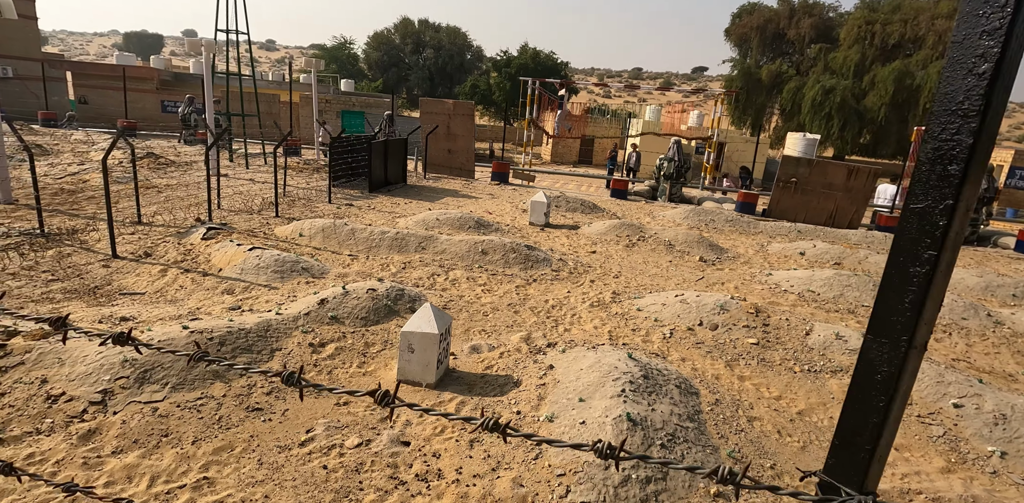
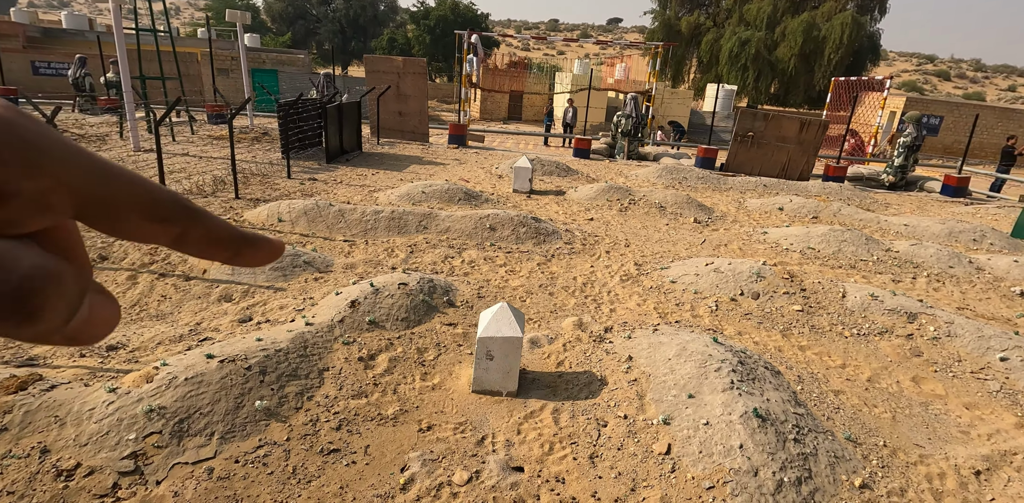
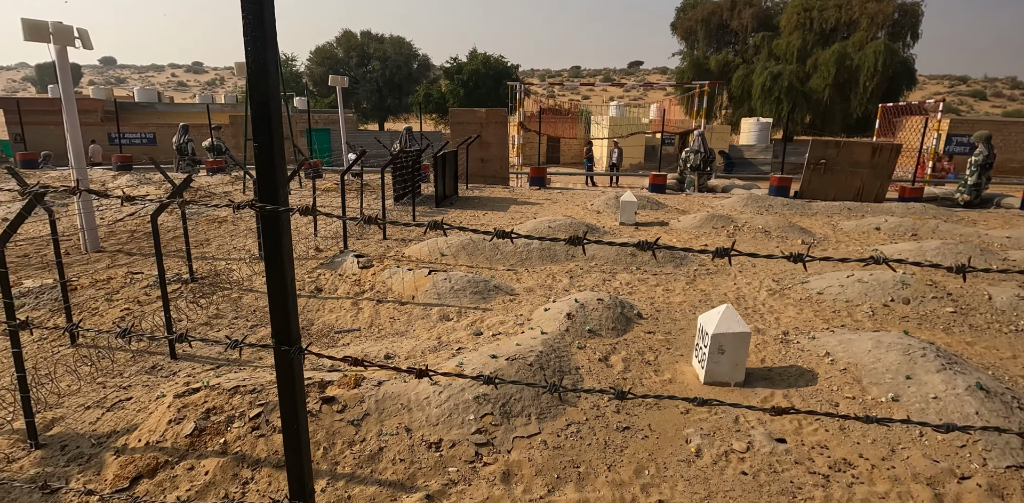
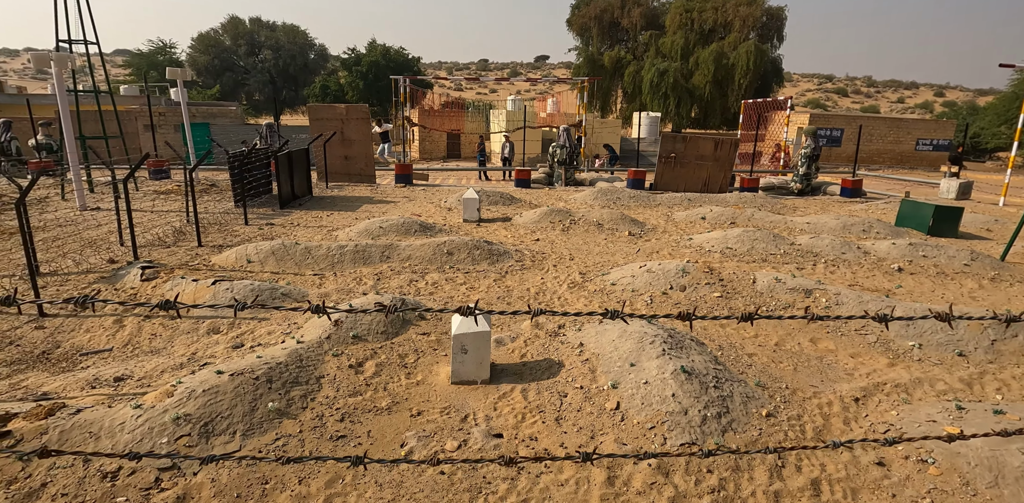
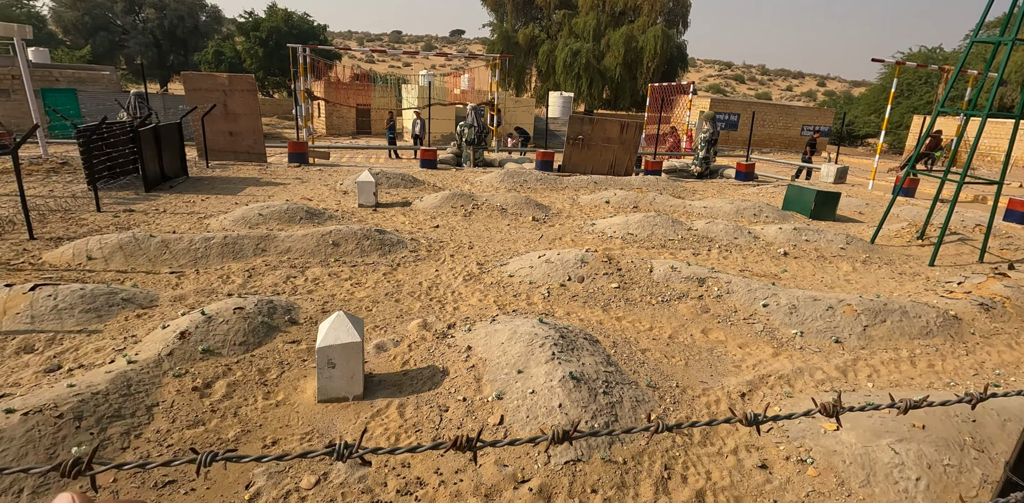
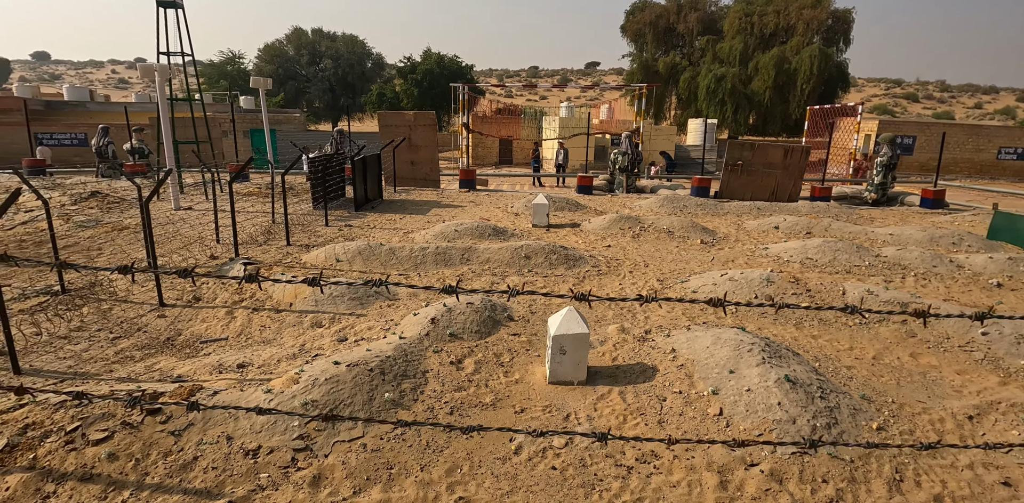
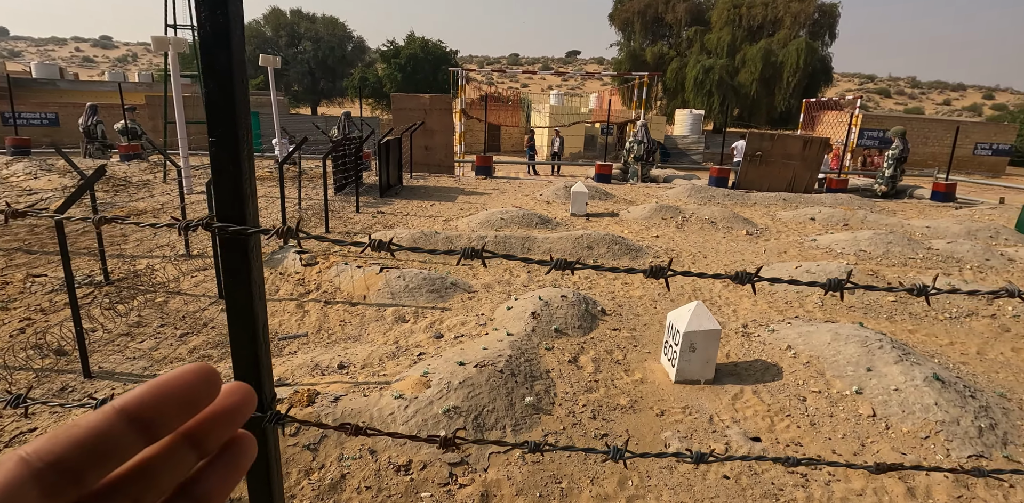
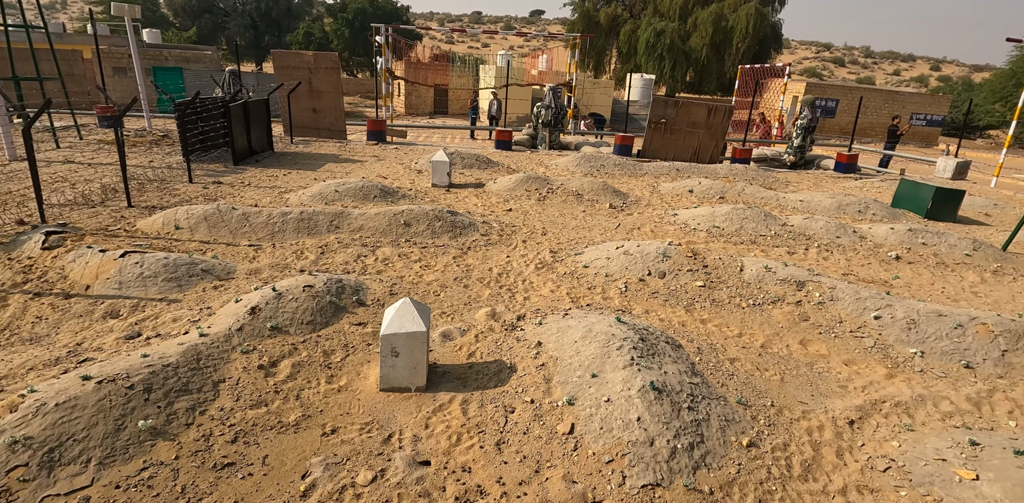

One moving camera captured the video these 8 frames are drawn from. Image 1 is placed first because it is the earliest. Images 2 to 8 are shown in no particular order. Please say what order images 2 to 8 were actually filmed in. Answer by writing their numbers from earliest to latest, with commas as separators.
2, 8, 5, 4, 6, 3, 7
